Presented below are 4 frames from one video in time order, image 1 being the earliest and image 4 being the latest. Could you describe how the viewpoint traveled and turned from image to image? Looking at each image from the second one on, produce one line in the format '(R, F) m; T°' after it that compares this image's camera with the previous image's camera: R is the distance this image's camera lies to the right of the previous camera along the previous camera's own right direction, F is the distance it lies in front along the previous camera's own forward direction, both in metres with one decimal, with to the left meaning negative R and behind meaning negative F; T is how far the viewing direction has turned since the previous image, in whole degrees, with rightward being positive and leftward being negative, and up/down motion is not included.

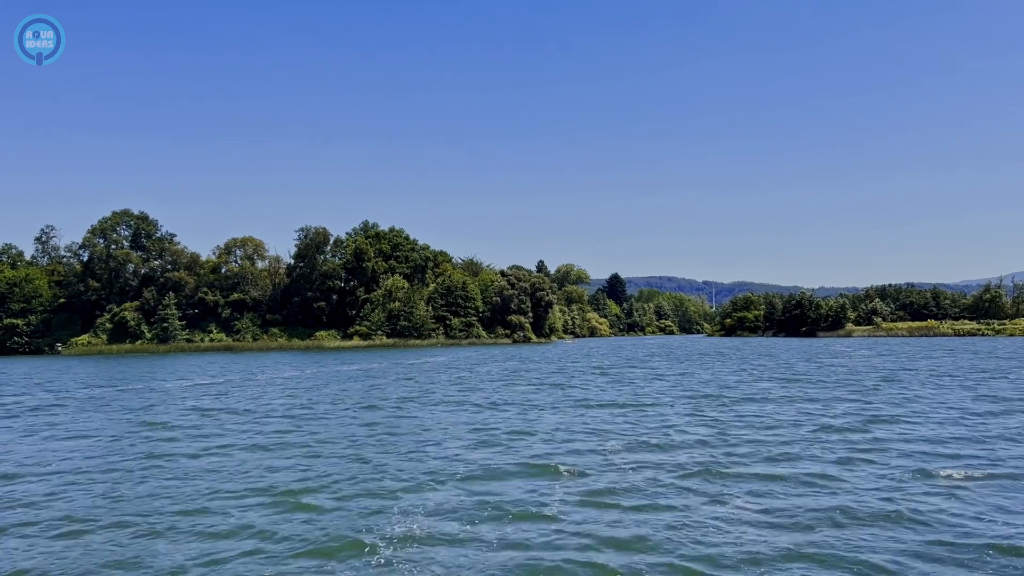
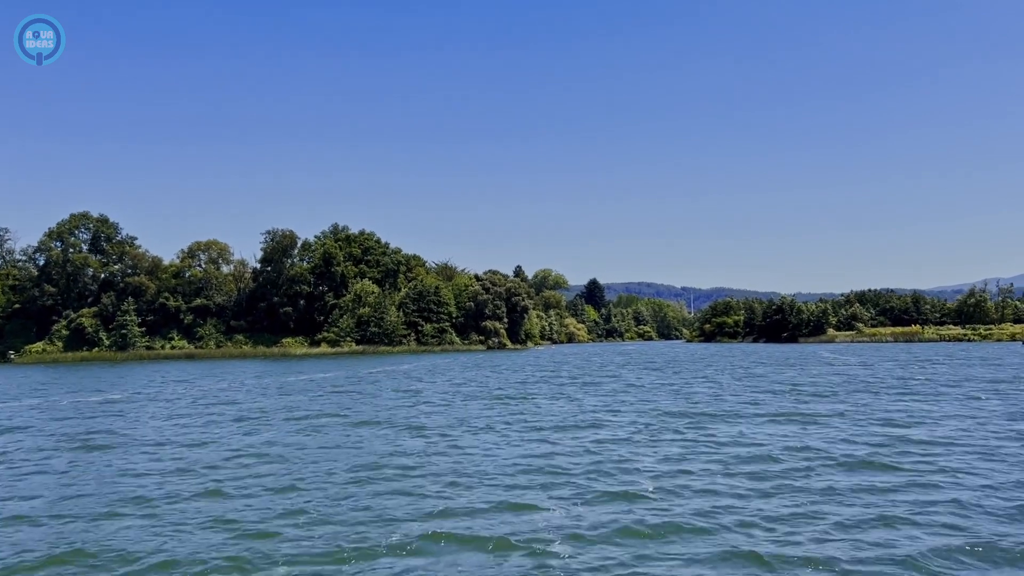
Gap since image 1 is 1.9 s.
(+0.4, +2.2) m; +1°
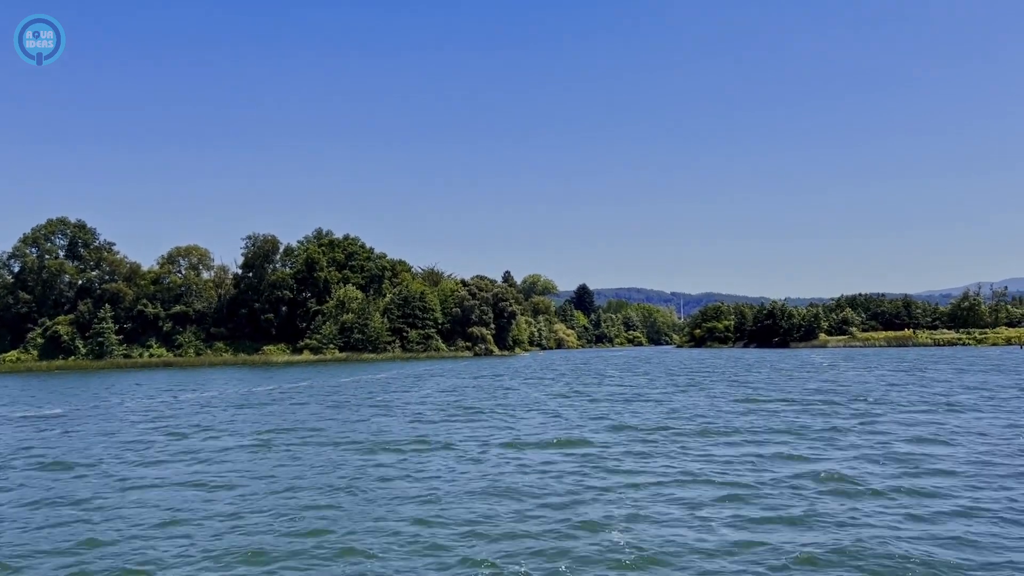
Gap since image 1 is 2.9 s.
(+0.2, +1.3) m; +1°
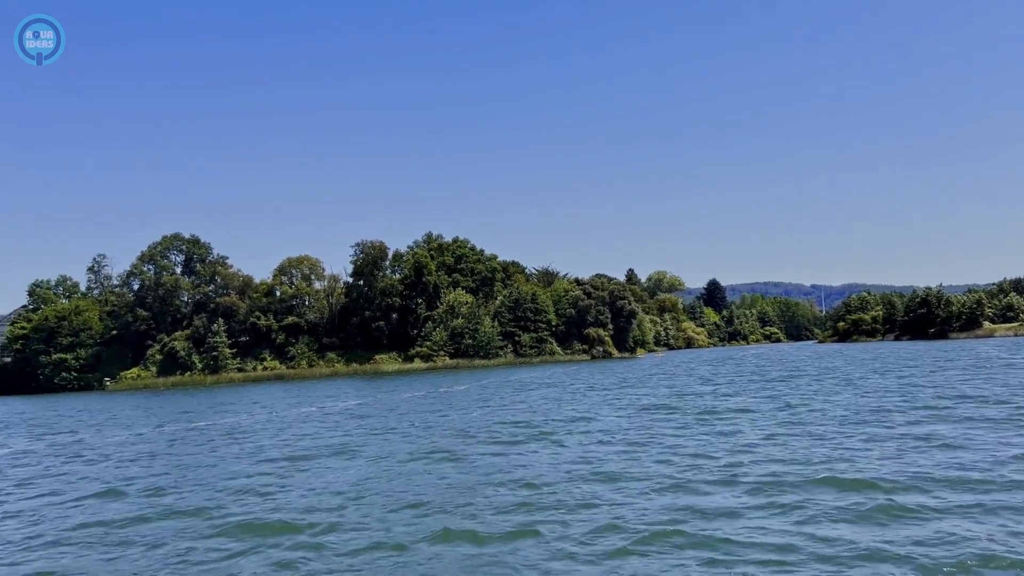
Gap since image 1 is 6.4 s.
(+0.8, +4.1) m; -8°
